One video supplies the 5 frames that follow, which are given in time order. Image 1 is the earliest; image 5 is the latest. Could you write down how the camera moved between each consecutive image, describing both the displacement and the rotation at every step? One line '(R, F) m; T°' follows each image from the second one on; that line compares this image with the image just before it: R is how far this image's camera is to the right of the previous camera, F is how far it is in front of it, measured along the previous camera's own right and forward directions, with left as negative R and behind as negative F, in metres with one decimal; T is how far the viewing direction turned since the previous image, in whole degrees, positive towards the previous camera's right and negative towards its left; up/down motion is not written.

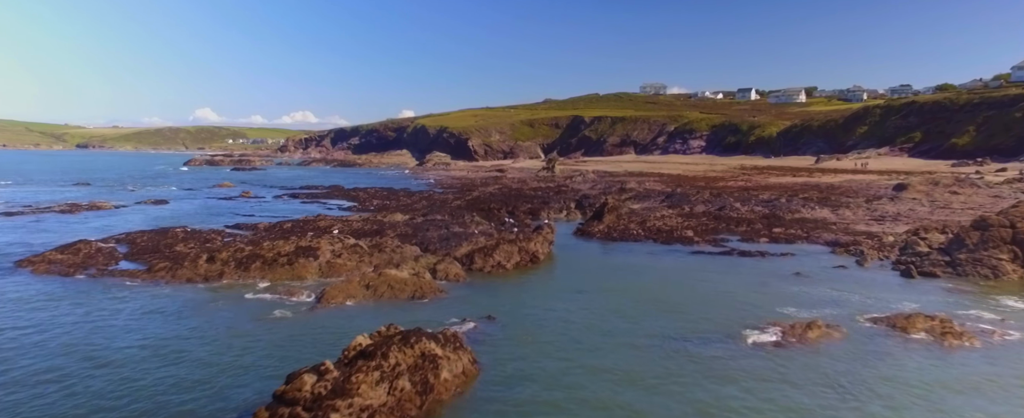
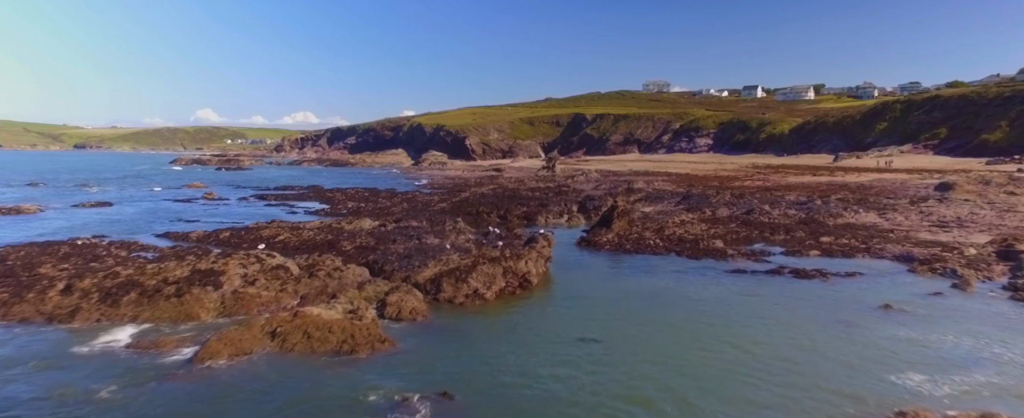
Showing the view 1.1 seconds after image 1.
(+0.5, +4.9) m; 0°
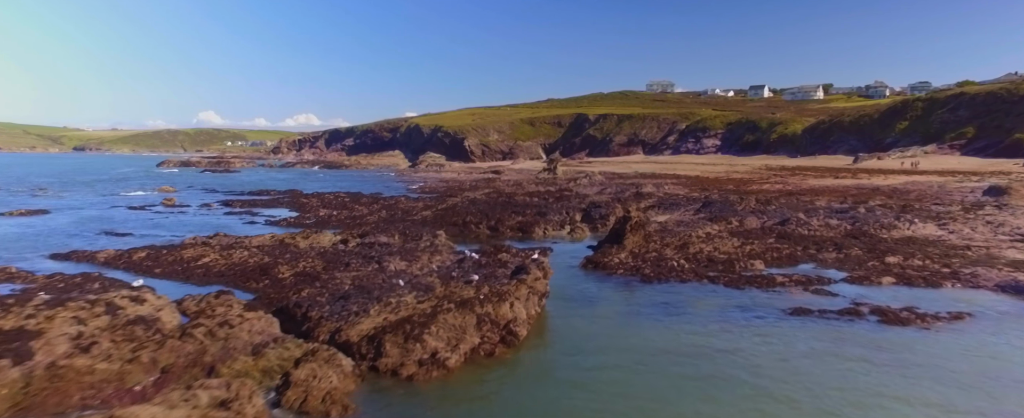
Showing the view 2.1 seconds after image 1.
(+0.5, +4.4) m; 0°
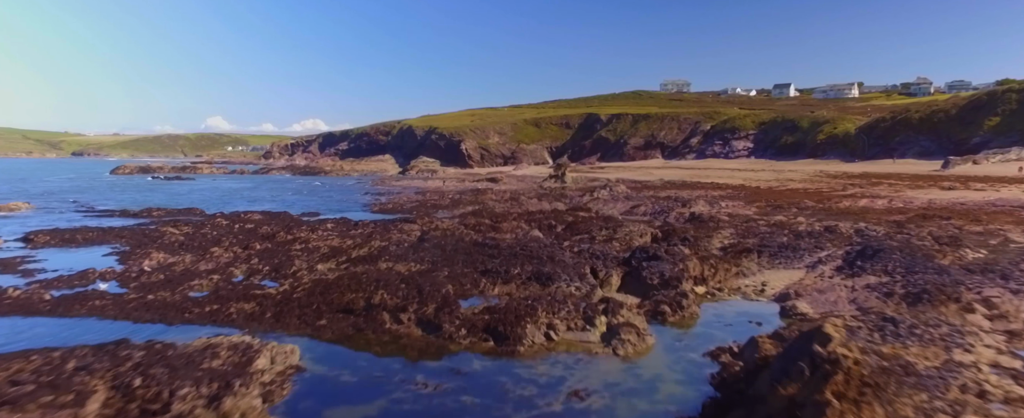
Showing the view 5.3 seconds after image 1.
(+0.9, +14.4) m; -1°
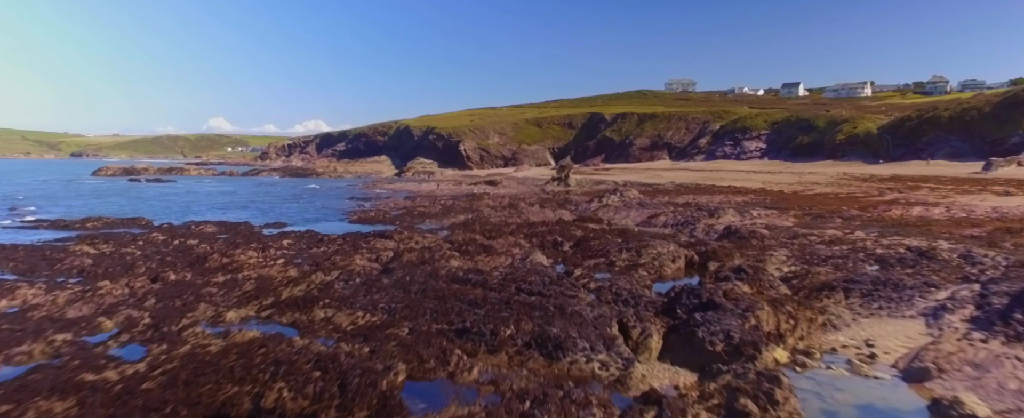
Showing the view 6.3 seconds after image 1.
(+0.2, +4.9) m; 0°
